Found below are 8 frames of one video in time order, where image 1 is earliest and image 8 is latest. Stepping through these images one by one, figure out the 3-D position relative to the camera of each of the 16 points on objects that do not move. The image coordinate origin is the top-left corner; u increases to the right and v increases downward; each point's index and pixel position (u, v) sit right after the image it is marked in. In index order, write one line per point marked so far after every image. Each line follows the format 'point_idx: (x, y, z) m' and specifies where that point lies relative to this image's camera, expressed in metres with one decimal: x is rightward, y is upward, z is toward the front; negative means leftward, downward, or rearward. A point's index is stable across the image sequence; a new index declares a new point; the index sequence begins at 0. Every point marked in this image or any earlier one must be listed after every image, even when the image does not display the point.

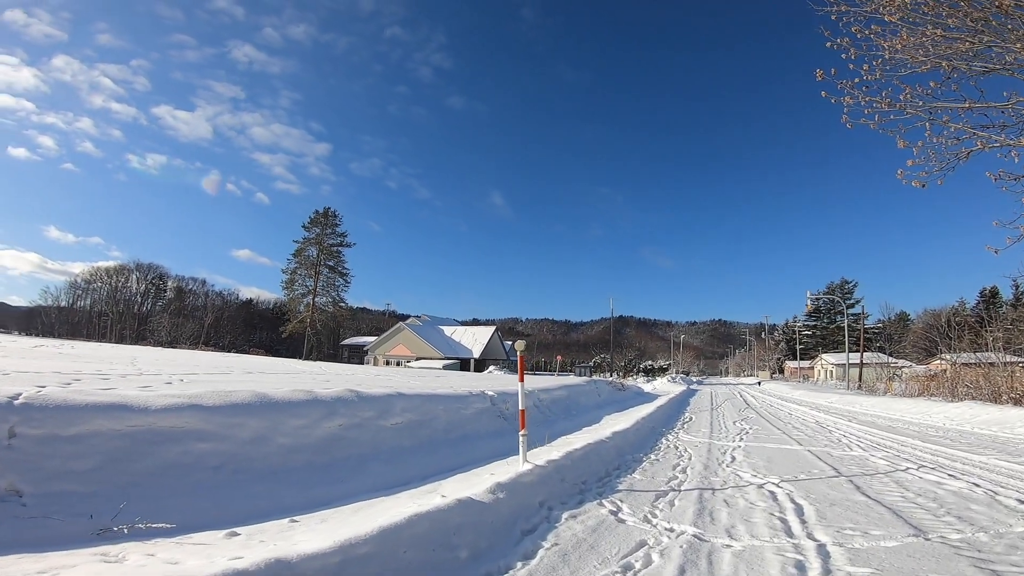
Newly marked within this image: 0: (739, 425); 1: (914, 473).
0: (+4.7, -2.8, +10.4) m
1: (+3.7, -1.7, +4.6) m
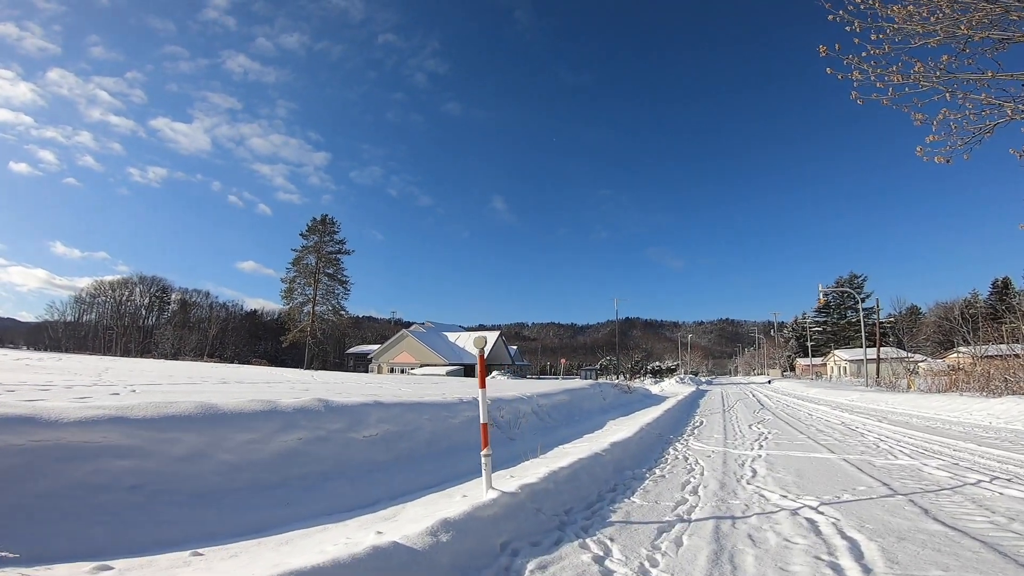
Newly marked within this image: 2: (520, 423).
0: (+4.5, -2.6, +9.4) m
1: (+3.5, -1.4, +3.6) m
2: (+0.2, -3.2, +12.0) m
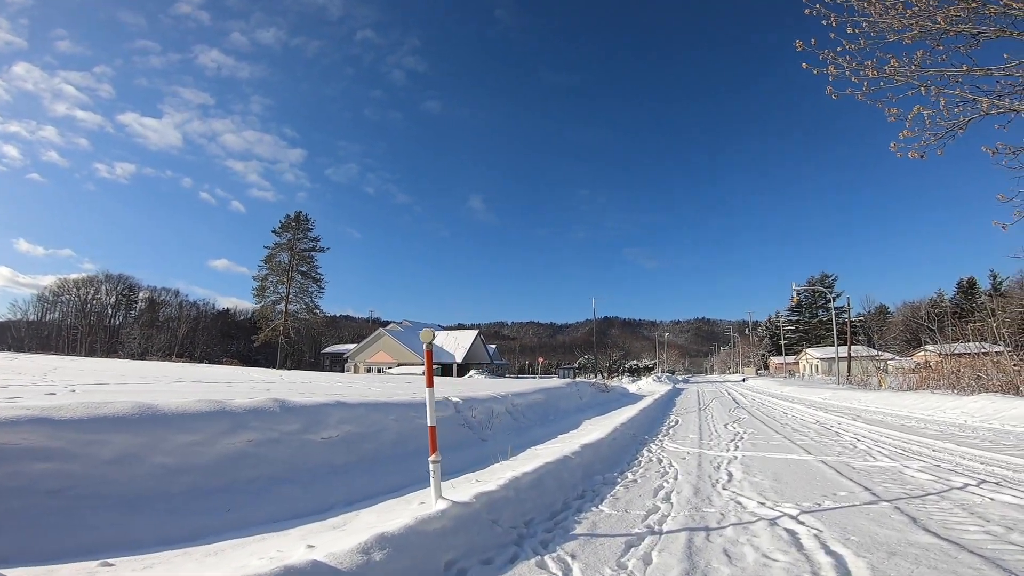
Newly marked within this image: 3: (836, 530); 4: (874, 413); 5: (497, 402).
0: (+4.0, -2.6, +9.2) m
1: (+3.2, -1.4, +3.4) m
2: (-0.4, -3.1, +11.7) m
3: (+1.8, -1.4, +2.9) m
4: (+7.2, -2.5, +10.2) m
5: (-0.4, -2.9, +13.0) m
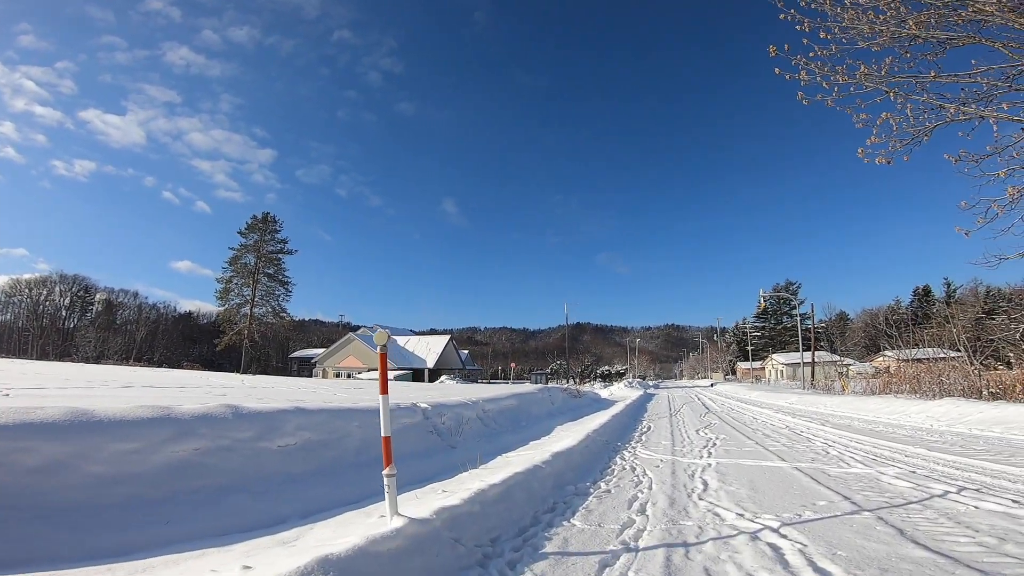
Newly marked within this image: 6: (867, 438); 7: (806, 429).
0: (+3.4, -2.6, +9.1) m
1: (+2.9, -1.4, +3.3) m
2: (-1.1, -3.1, +11.4) m
3: (+1.6, -1.4, +2.7) m
4: (+6.6, -2.6, +10.3) m
5: (-1.1, -3.0, +12.7) m
6: (+4.7, -2.0, +6.7) m
7: (+4.9, -2.4, +8.5) m
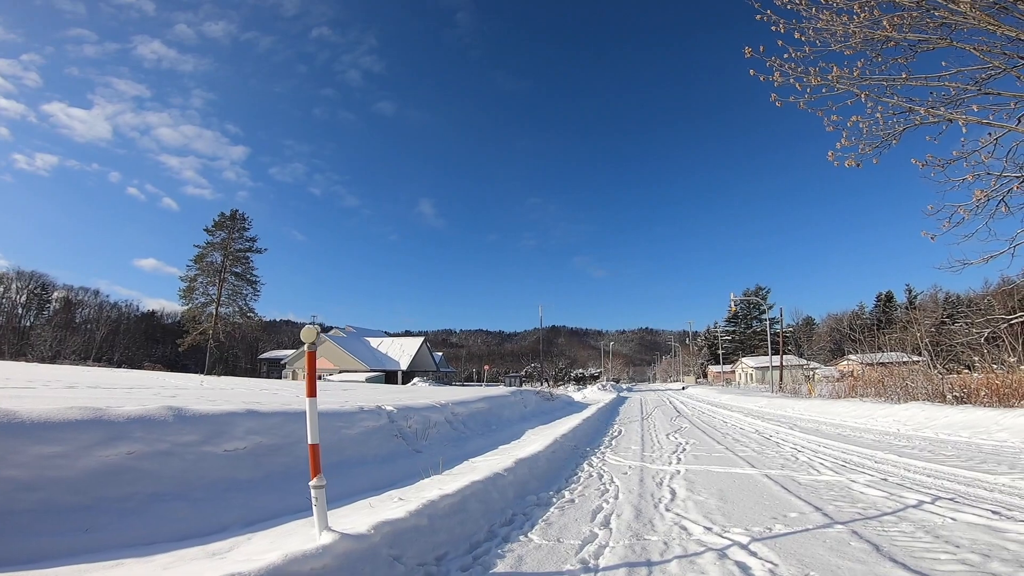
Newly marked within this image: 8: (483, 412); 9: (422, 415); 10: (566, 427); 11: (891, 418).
0: (+2.8, -2.7, +9.0) m
1: (+2.7, -1.4, +3.2) m
2: (-1.8, -3.1, +11.0) m
3: (+1.4, -1.4, +2.5) m
4: (+6.0, -2.7, +10.3) m
5: (-1.9, -3.0, +12.3) m
6: (+4.2, -2.0, +6.6) m
7: (+4.3, -2.4, +8.4) m
8: (-0.9, -3.7, +15.0) m
9: (-2.0, -2.8, +11.3) m
10: (+1.2, -3.0, +11.1) m
11: (+6.4, -2.2, +8.7) m
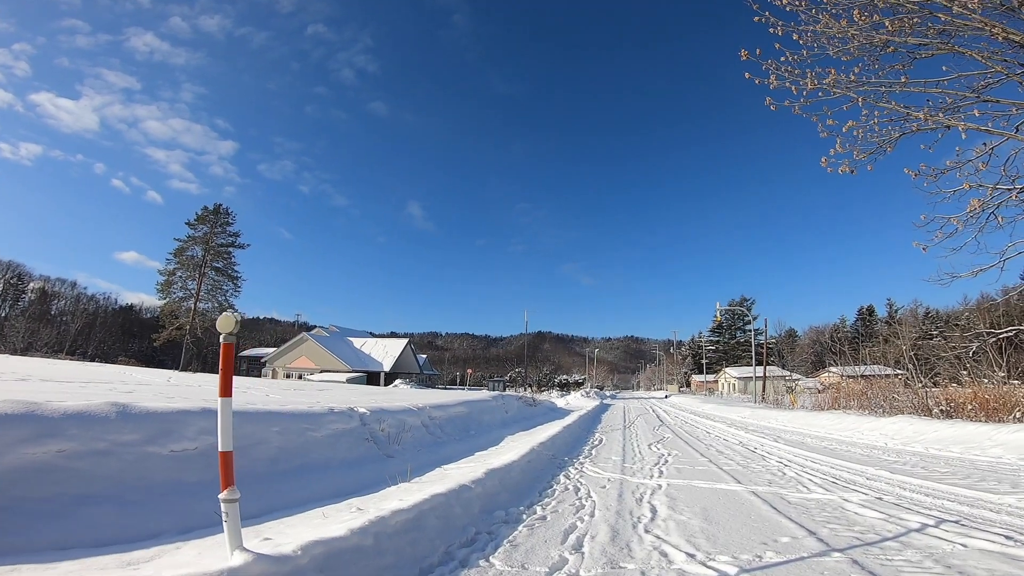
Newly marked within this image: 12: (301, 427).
0: (+2.4, -2.8, +8.7) m
1: (+2.4, -1.4, +2.9) m
2: (-2.3, -3.1, +10.6) m
3: (+1.2, -1.3, +2.2) m
4: (+5.6, -2.9, +10.1) m
5: (-2.4, -3.0, +11.8) m
6: (+3.9, -2.1, +6.3) m
7: (+4.0, -2.5, +8.1) m
8: (-1.4, -3.7, +14.6) m
9: (-2.5, -2.8, +10.9) m
10: (+0.7, -3.1, +10.8) m
11: (+6.0, -2.4, +8.4) m
12: (-3.2, -2.1, +7.7) m
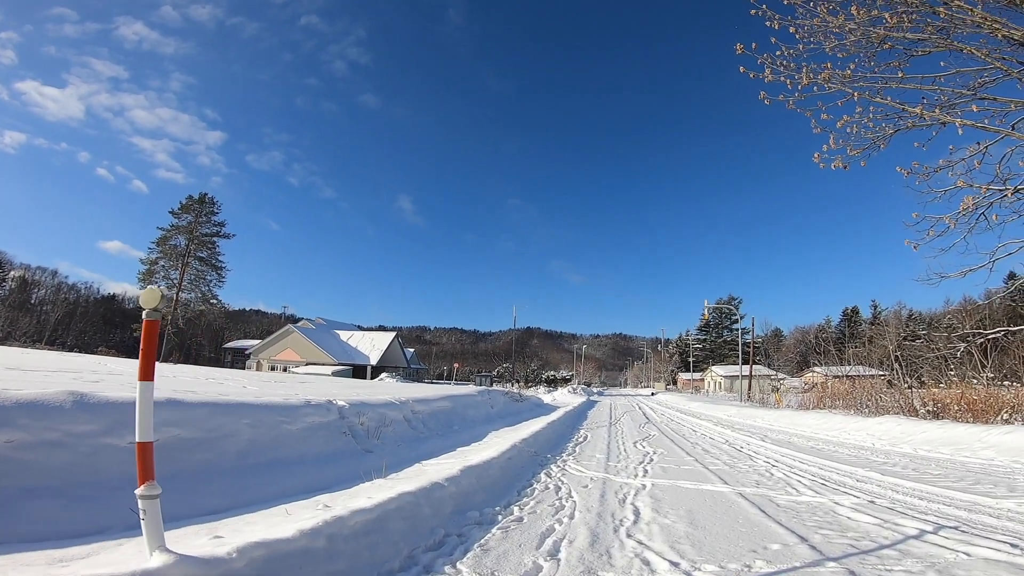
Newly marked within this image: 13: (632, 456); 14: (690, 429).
0: (+2.1, -2.7, +8.5) m
1: (+2.3, -1.4, +2.7) m
2: (-2.6, -2.9, +10.3) m
3: (+1.0, -1.3, +1.9) m
4: (+5.2, -2.8, +9.9) m
5: (-2.7, -2.8, +11.6) m
6: (+3.6, -2.1, +6.2) m
7: (+3.7, -2.5, +8.0) m
8: (-1.9, -3.5, +14.3) m
9: (-2.8, -2.6, +10.6) m
10: (+0.4, -2.9, +10.6) m
11: (+5.7, -2.4, +8.3) m
12: (-3.5, -1.9, +7.4) m
13: (+1.7, -2.4, +7.3) m
14: (+4.4, -3.5, +12.7) m
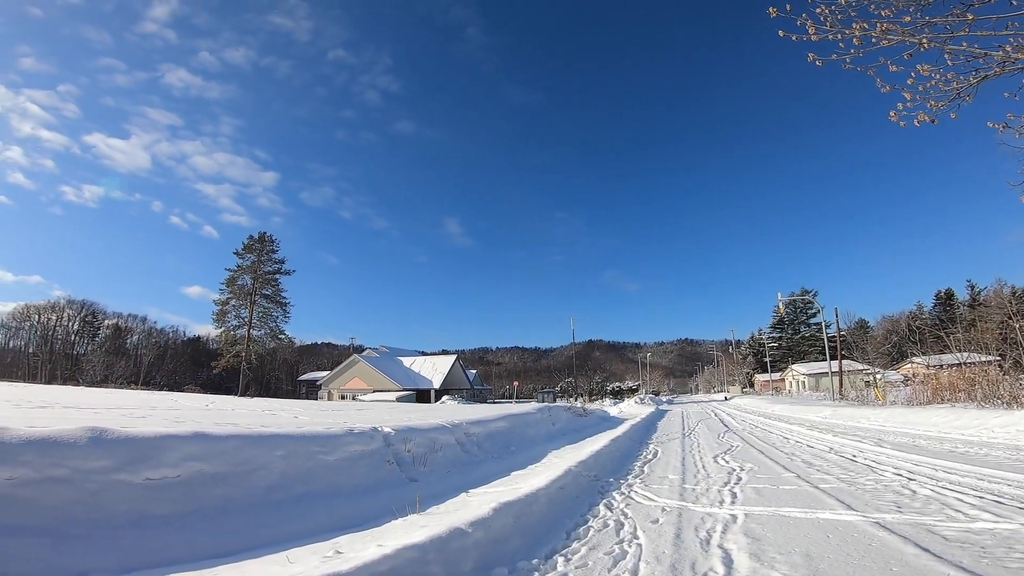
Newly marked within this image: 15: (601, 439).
0: (+3.0, -2.4, +7.2) m
1: (+2.3, -1.0, +1.4) m
2: (-1.5, -3.2, +9.5) m
3: (+1.0, -1.0, +0.8) m
4: (+6.2, -2.4, +8.3) m
5: (-1.5, -3.0, +10.8) m
6: (+4.1, -1.7, +4.7) m
7: (+4.4, -2.1, +6.5) m
8: (-0.3, -3.8, +13.4) m
9: (-1.7, -2.9, +9.8) m
10: (+1.5, -2.9, +9.4) m
11: (+6.5, -1.8, +6.6) m
12: (-2.8, -2.2, +6.7) m
13: (+2.4, -2.2, +6.0) m
14: (+5.8, -3.2, +11.1) m
15: (+2.2, -3.8, +12.9) m
